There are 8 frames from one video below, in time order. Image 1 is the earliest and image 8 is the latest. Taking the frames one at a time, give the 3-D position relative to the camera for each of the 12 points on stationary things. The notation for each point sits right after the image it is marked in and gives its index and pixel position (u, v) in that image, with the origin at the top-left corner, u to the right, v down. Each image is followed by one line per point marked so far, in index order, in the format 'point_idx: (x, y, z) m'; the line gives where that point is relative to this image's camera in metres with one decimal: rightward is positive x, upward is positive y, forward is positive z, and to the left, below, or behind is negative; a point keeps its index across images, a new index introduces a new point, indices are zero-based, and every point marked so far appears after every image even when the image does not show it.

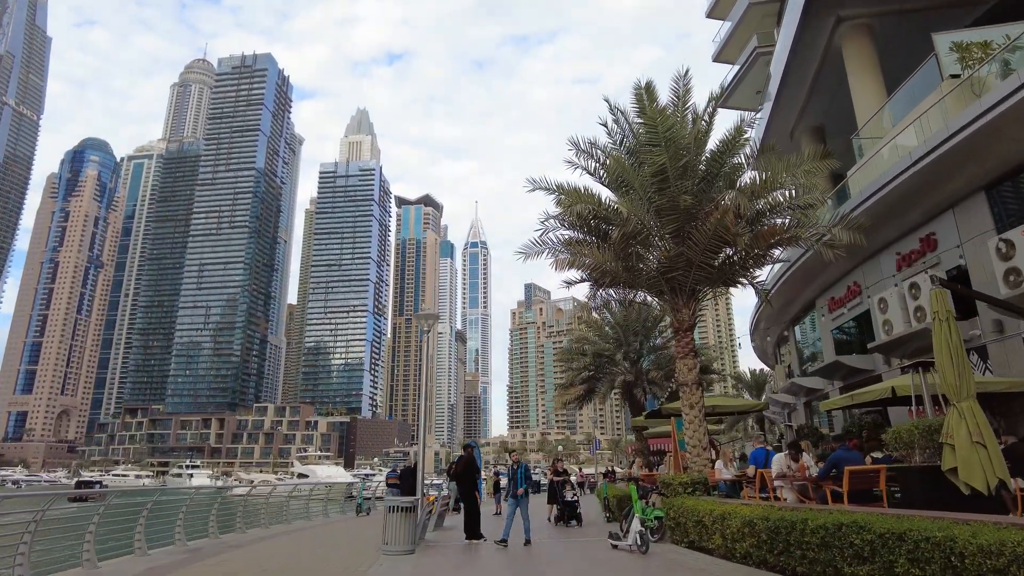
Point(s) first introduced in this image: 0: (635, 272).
0: (+2.7, +0.3, +12.9) m
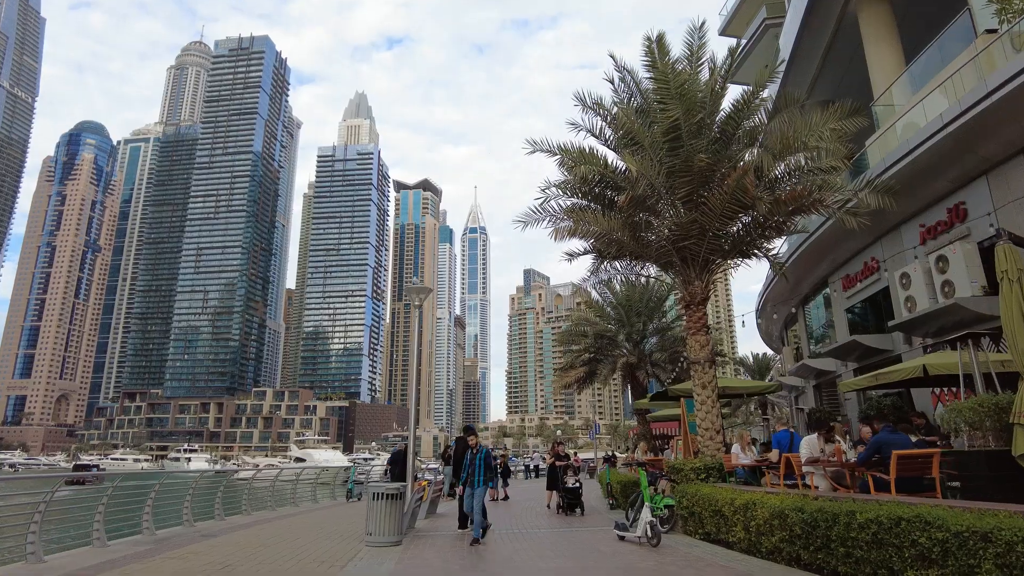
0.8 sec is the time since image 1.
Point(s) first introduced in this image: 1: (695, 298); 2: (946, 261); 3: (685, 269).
0: (+2.6, +0.9, +11.9) m
1: (+3.6, -0.1, +11.6) m
2: (+9.5, +0.6, +13.1) m
3: (+3.5, +0.4, +11.9) m
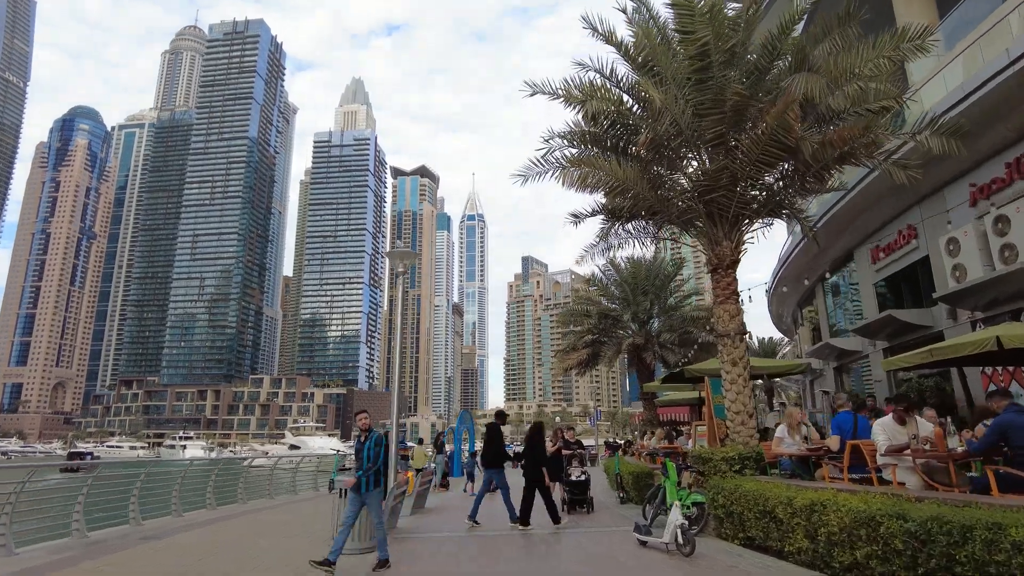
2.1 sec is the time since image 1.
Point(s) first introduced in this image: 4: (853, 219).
0: (+2.6, +1.6, +10.2) m
1: (+3.5, +0.5, +10.0) m
2: (+9.5, +1.3, +11.4) m
3: (+3.4, +1.1, +10.2) m
4: (+9.2, +1.9, +16.1) m
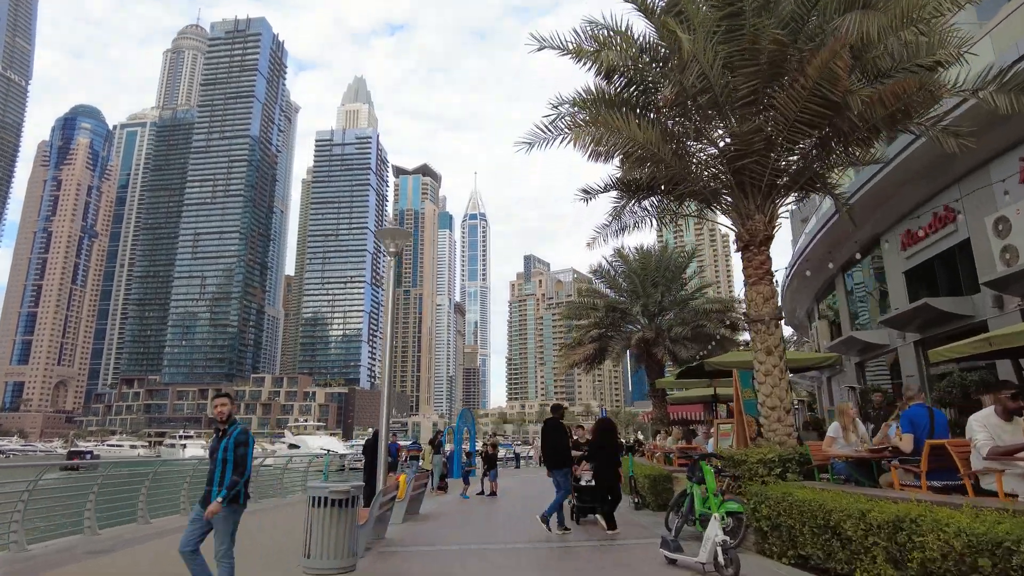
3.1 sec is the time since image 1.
0: (+2.6, +1.9, +9.1) m
1: (+3.6, +0.8, +8.9) m
2: (+9.6, +1.6, +10.3) m
3: (+3.5, +1.4, +9.1) m
4: (+9.3, +2.2, +14.9) m
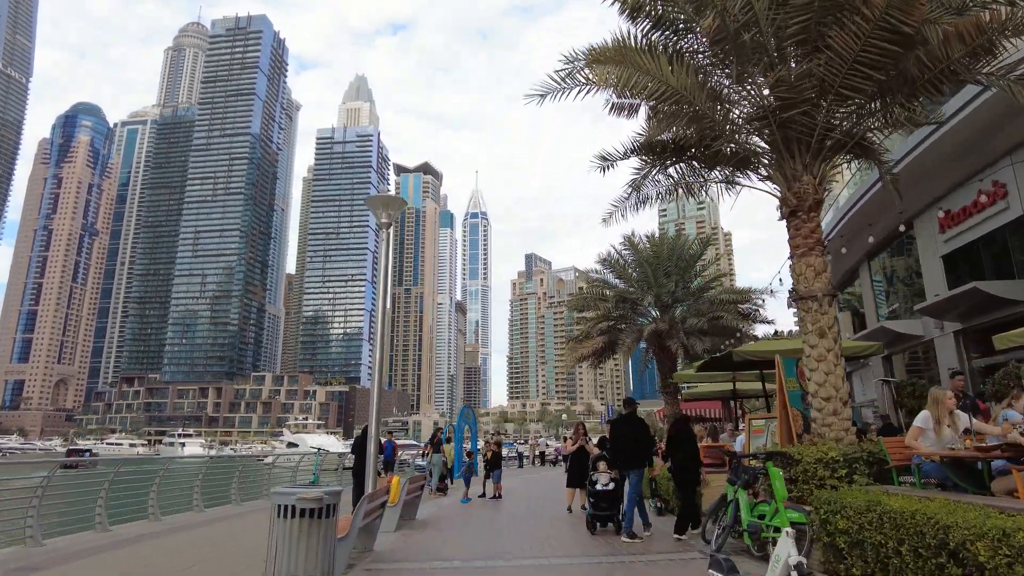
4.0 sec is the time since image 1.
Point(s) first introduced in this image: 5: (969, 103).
0: (+2.8, +2.2, +7.9) m
1: (+3.7, +1.2, +7.6) m
2: (+9.7, +1.9, +9.0) m
3: (+3.6, +1.8, +7.9) m
4: (+9.4, +2.6, +13.7) m
5: (+8.5, +3.4, +11.2) m
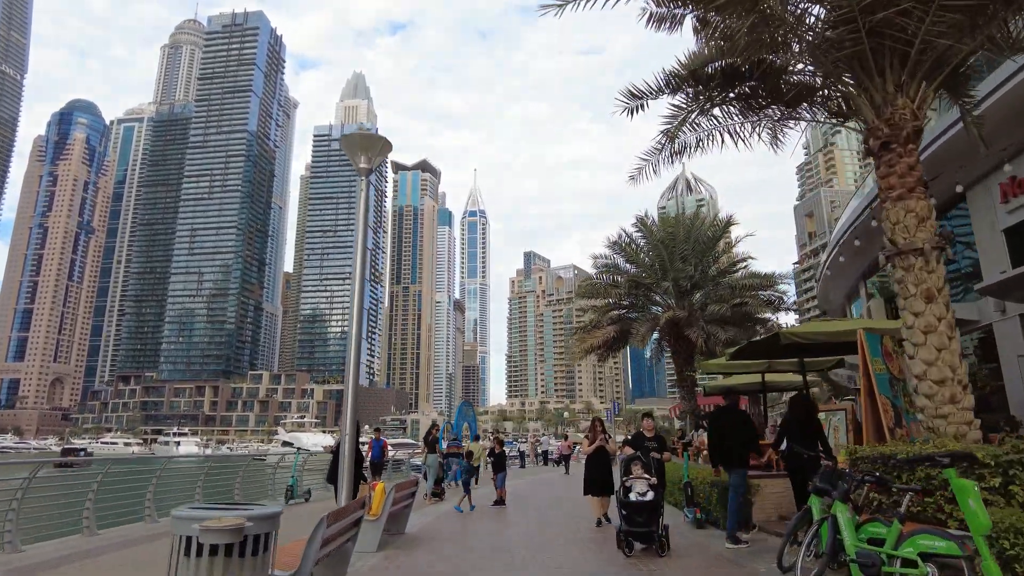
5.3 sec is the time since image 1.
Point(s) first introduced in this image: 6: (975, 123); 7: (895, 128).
0: (+2.9, +2.7, +6.1) m
1: (+3.9, +1.6, +5.9) m
2: (+9.8, +2.4, +7.3) m
3: (+3.7, +2.2, +6.1) m
4: (+9.5, +3.0, +12.0) m
5: (+8.7, +3.9, +9.5) m
6: (+6.7, +2.3, +8.5) m
7: (+3.8, +1.6, +6.0) m
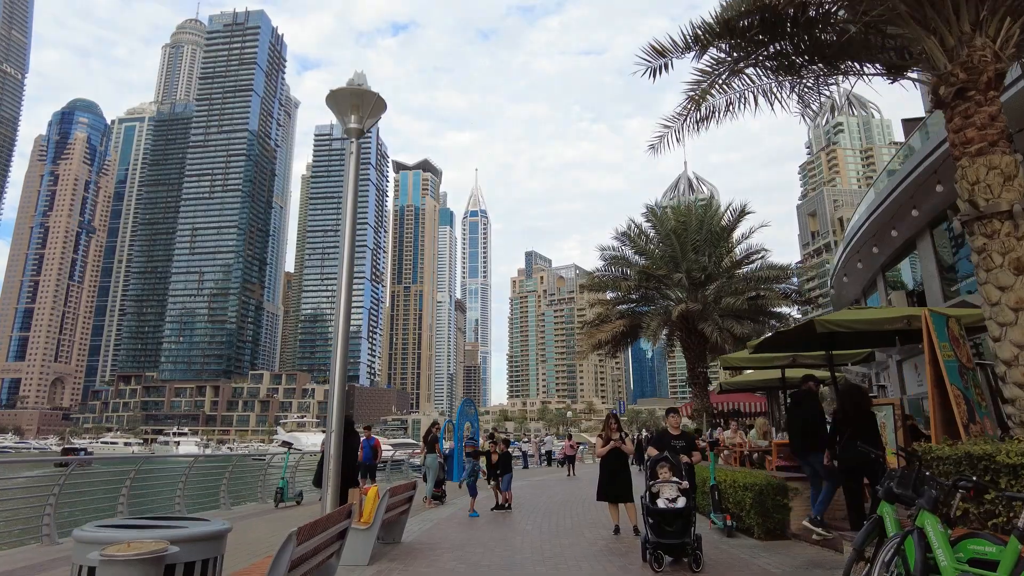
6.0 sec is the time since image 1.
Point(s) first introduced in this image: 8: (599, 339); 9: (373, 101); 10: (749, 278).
0: (+3.0, +2.9, +5.3) m
1: (+4.0, +1.9, +5.1) m
2: (+9.9, +2.6, +6.5) m
3: (+3.8, +2.5, +5.3) m
4: (+9.6, +3.3, +11.1) m
5: (+8.8, +4.2, +8.6) m
6: (+6.8, +2.5, +7.7) m
7: (+3.9, +1.8, +5.1) m
8: (+2.8, -1.6, +19.2) m
9: (-1.6, +2.1, +6.7) m
10: (+7.2, +0.3, +18.0) m
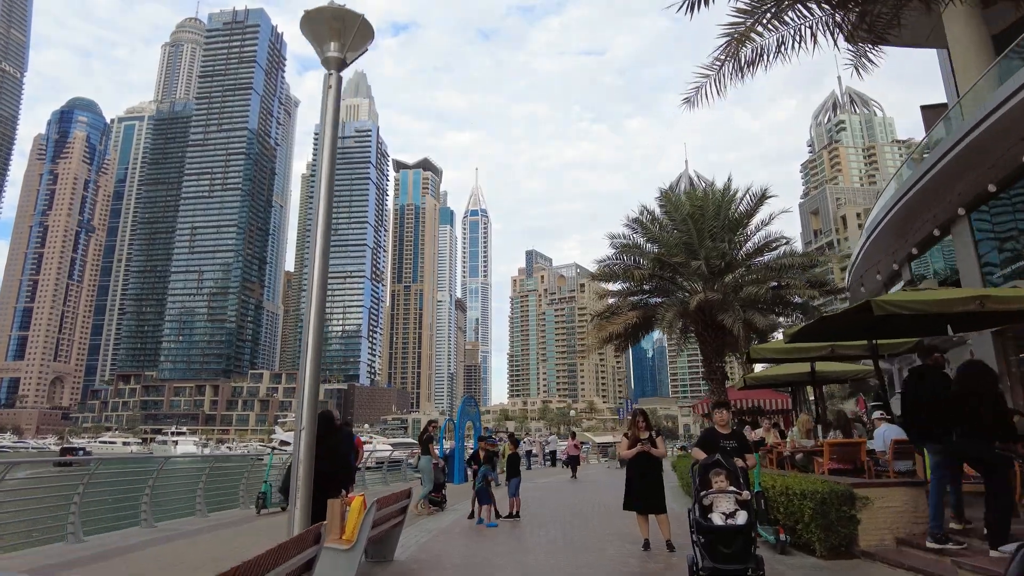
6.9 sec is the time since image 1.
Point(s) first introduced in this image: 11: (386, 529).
0: (+3.1, +3.2, +4.1) m
1: (+4.1, +2.2, +3.9) m
2: (+10.0, +2.9, +5.3) m
3: (+4.0, +2.8, +4.1) m
4: (+9.8, +3.6, +9.9) m
5: (+8.9, +4.5, +7.5) m
6: (+6.9, +2.8, +6.5) m
7: (+4.1, +2.1, +3.9) m
8: (+3.0, -1.3, +18.1) m
9: (-1.4, +2.4, +5.5) m
10: (+7.3, +0.6, +16.8) m
11: (-1.3, -2.5, +6.1) m
